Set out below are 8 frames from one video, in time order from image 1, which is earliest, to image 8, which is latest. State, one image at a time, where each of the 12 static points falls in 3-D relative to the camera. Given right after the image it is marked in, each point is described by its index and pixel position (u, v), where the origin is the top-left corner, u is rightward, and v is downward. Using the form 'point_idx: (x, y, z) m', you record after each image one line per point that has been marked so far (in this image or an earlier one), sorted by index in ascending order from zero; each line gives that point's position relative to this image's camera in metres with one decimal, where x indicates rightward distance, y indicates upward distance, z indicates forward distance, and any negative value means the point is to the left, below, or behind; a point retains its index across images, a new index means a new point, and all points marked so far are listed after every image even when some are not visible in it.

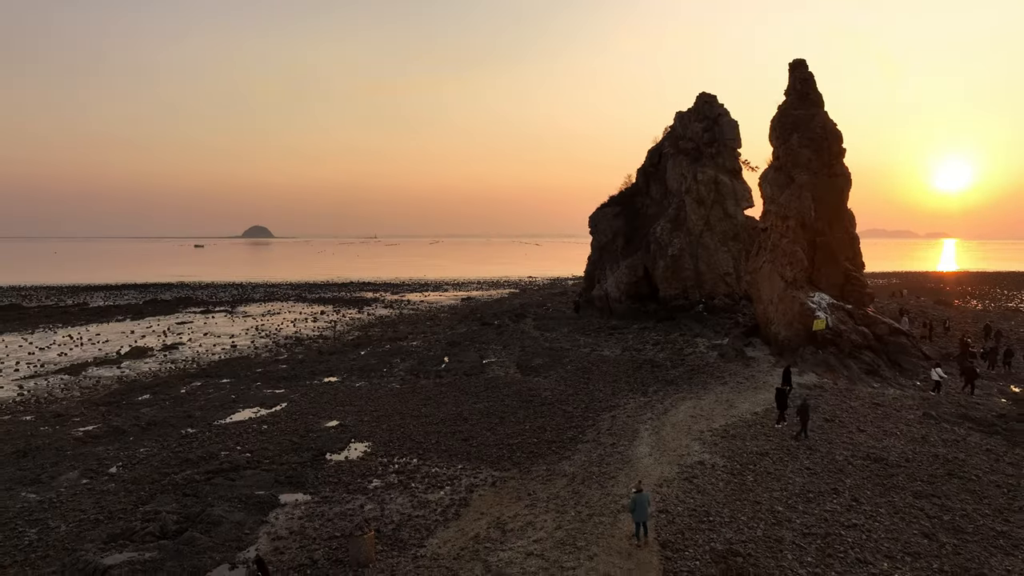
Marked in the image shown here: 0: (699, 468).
0: (+3.1, -3.0, +12.0) m
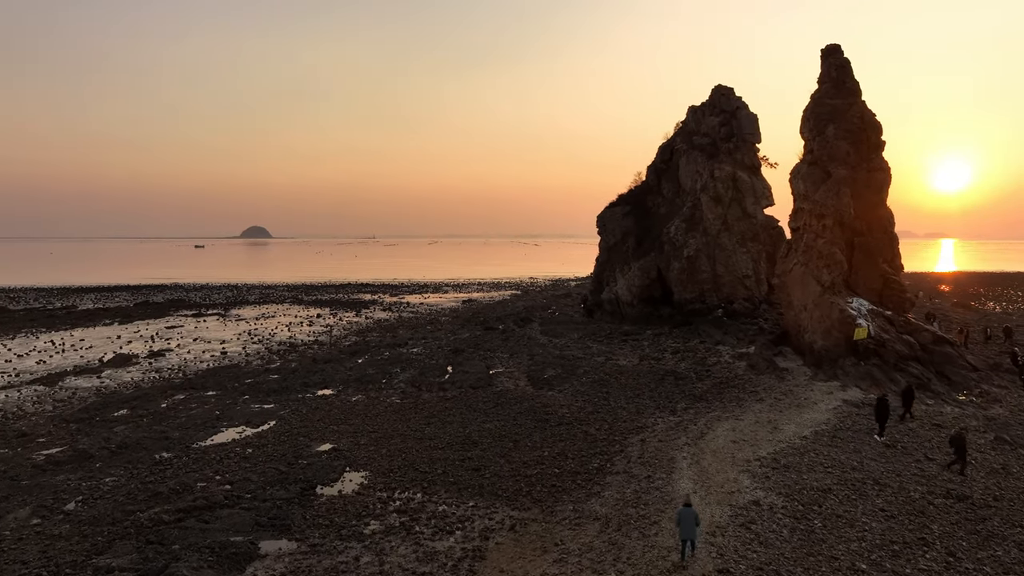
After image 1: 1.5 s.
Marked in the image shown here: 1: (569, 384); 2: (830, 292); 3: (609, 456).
0: (+3.4, -3.1, +10.2) m
1: (+1.6, -2.7, +19.9) m
2: (+8.5, -0.1, +19.3) m
3: (+1.7, -3.0, +12.9) m
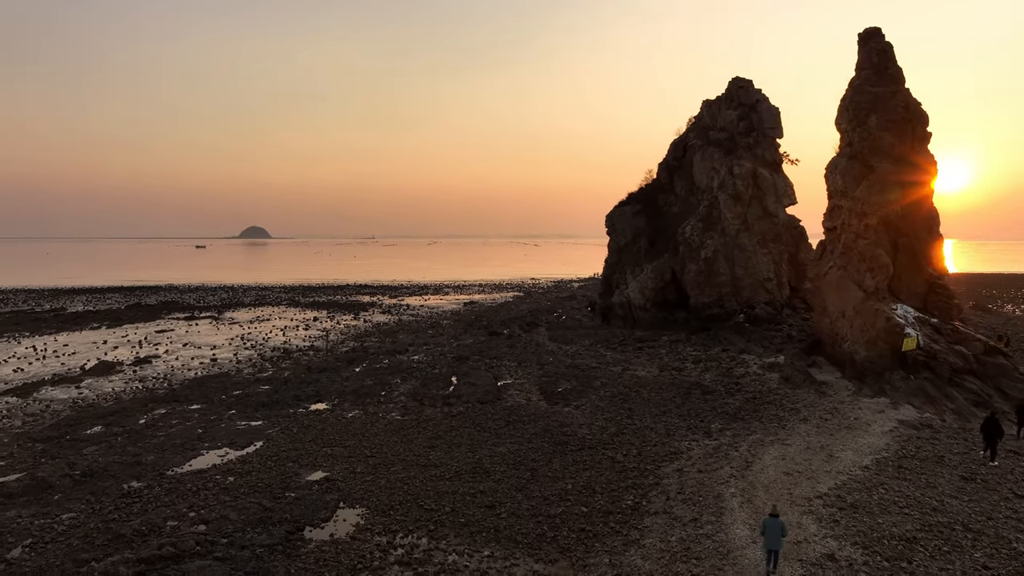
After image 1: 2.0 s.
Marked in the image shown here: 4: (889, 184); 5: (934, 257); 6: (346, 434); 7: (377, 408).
0: (+3.7, -3.2, +8.4) m
1: (+1.9, -2.8, +18.1) m
2: (+8.8, -0.2, +17.6) m
3: (+2.0, -3.1, +11.2) m
4: (+9.3, +2.6, +17.9) m
5: (+11.2, +0.8, +19.2) m
6: (-3.7, -3.3, +16.3) m
7: (-3.5, -3.2, +19.0) m
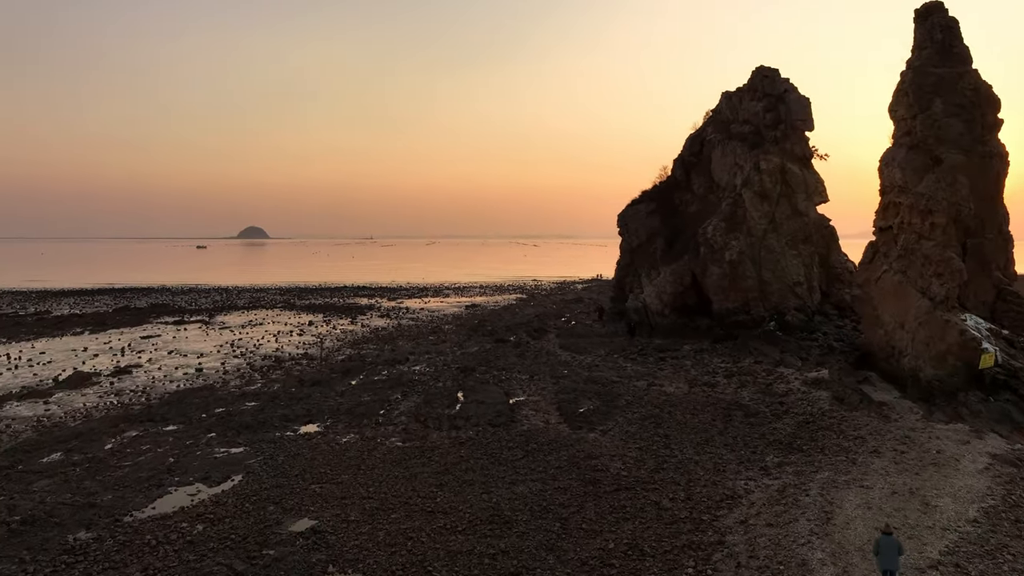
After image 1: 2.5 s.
0: (+4.1, -3.4, +6.2) m
1: (+2.2, -3.0, +15.9) m
2: (+9.1, -0.4, +15.4) m
3: (+2.4, -3.3, +9.0) m
4: (+9.7, +2.4, +15.8) m
5: (+11.5, +0.7, +17.0) m
6: (-3.4, -3.4, +14.1) m
7: (-3.2, -3.3, +16.8) m
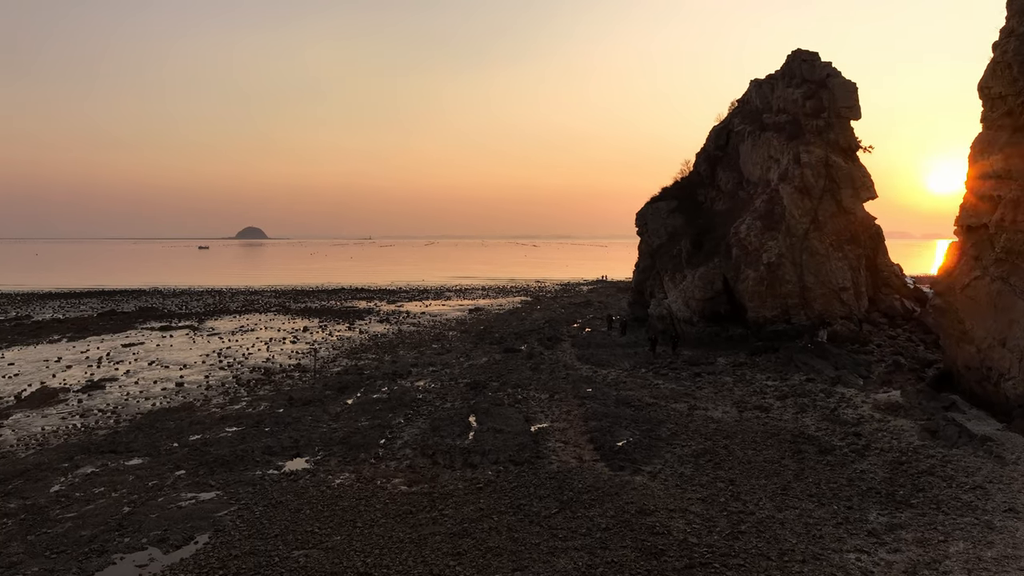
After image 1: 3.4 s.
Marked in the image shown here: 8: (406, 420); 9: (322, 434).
0: (+4.6, -3.6, +3.5) m
1: (+2.7, -3.2, +13.2) m
2: (+9.6, -0.6, +12.7) m
3: (+2.9, -3.5, +6.3) m
4: (+10.2, +2.2, +13.1) m
5: (+12.0, +0.5, +14.3) m
6: (-2.9, -3.6, +11.3) m
7: (-2.7, -3.5, +14.1) m
8: (-2.6, -3.3, +18.0) m
9: (-4.5, -3.4, +17.0) m
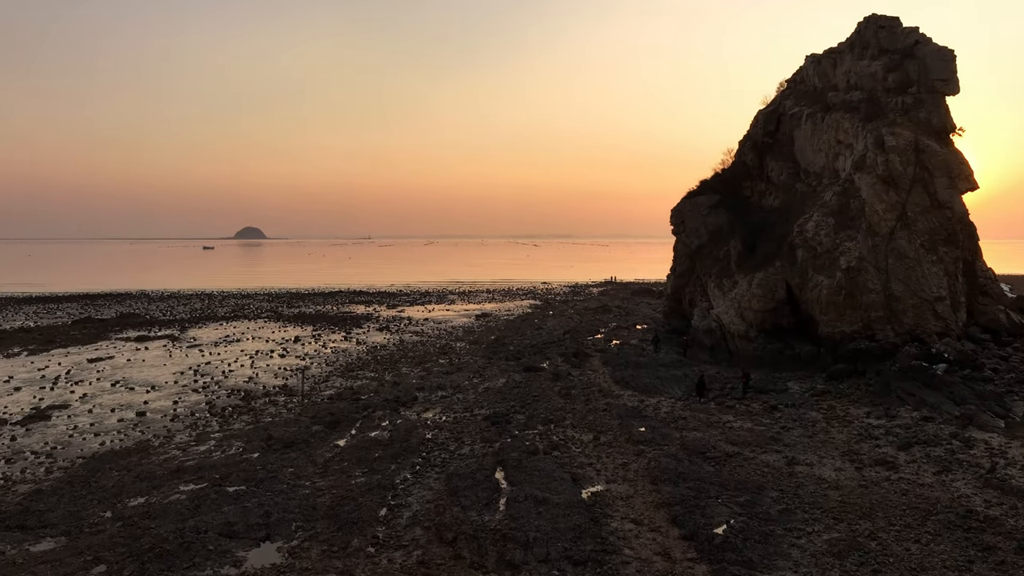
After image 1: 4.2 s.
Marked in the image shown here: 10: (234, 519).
0: (+5.4, -3.9, -0.7) m
1: (+3.5, -3.5, +9.0) m
2: (+10.4, -0.9, +8.6) m
3: (+3.7, -3.8, +2.1) m
4: (+10.9, +1.9, +8.9) m
5: (+12.8, +0.2, +10.2) m
6: (-2.1, -3.9, +7.2) m
7: (-1.9, -3.8, +9.9) m
8: (-1.9, -3.6, +13.9) m
9: (-3.7, -3.7, +12.8) m
10: (-4.6, -3.8, +12.0) m
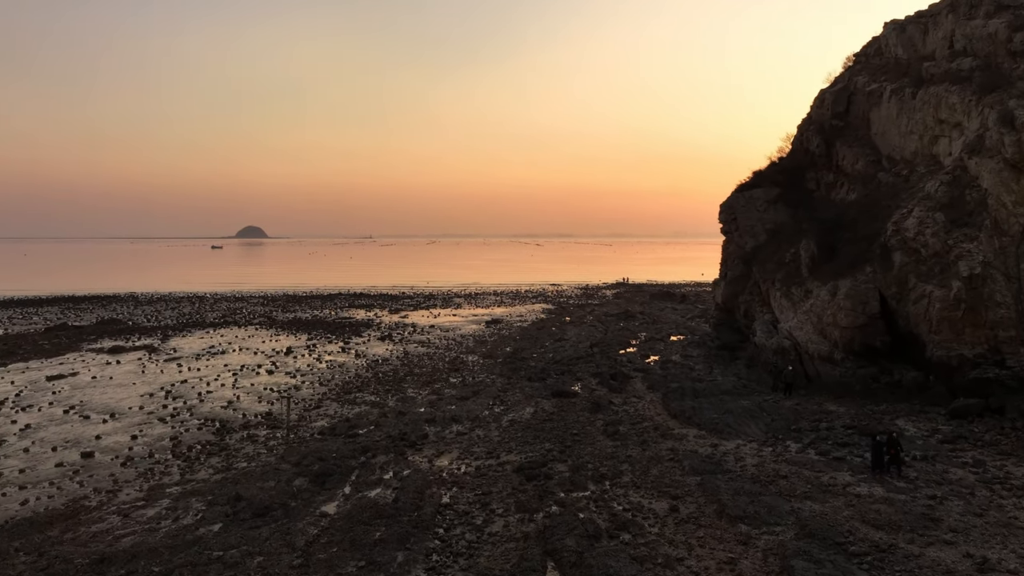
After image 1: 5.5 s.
0: (+6.1, -4.2, -4.8) m
1: (+4.2, -3.8, +4.9) m
2: (+11.2, -1.2, +4.4) m
3: (+4.4, -4.1, -2.1) m
4: (+11.7, +1.6, +4.7) m
5: (+13.6, -0.1, +6.0) m
6: (-1.3, -4.2, +3.0) m
7: (-1.1, -4.1, +5.8) m
8: (-1.1, -3.9, +9.7) m
9: (-2.9, -4.0, +8.7) m
10: (-3.8, -4.1, +7.8) m
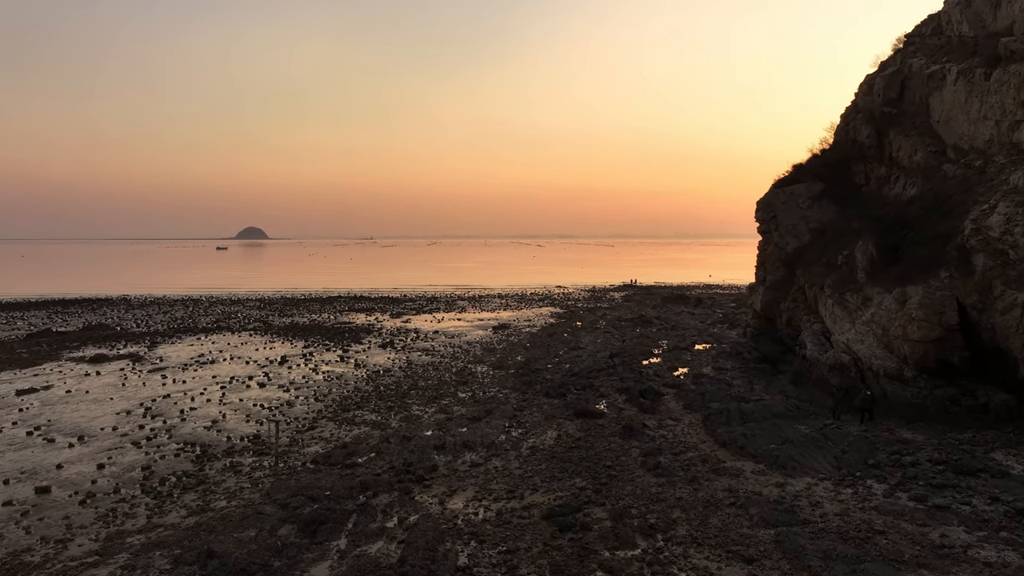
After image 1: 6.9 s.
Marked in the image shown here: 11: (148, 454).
0: (+6.6, -4.4, -7.3) m
1: (+4.7, -3.9, +2.4) m
2: (+11.6, -1.3, +1.9) m
3: (+4.9, -4.3, -4.5) m
4: (+12.2, +1.5, +2.3) m
5: (+14.0, -0.3, +3.5) m
6: (-0.9, -4.4, +0.6) m
7: (-0.7, -4.3, +3.3) m
8: (-0.6, -4.0, +7.3) m
9: (-2.4, -4.2, +6.2) m
10: (-3.3, -4.3, +5.4) m
11: (-9.1, -4.1, +18.1) m
